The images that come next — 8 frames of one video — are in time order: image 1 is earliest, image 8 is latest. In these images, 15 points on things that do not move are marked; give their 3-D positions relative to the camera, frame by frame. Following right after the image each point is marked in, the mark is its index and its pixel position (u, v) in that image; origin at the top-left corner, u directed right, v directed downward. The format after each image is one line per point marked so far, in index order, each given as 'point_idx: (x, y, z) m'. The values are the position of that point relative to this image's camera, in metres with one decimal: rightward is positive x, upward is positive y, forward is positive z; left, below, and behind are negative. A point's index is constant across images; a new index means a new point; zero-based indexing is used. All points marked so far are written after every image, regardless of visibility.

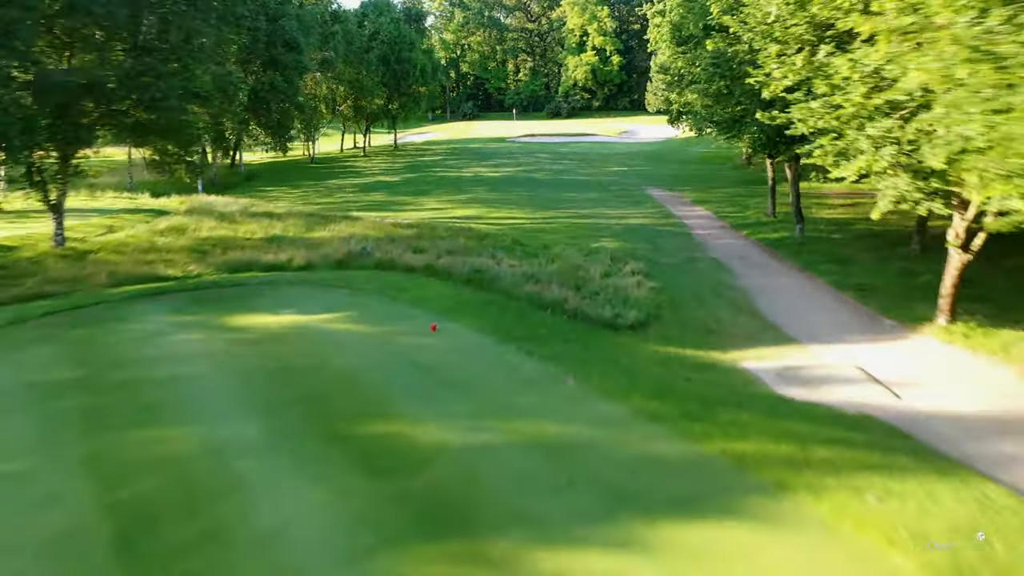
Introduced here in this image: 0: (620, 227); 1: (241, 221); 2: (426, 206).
0: (+2.0, +1.1, +15.4) m
1: (-5.1, +1.3, +15.5) m
2: (-2.0, +1.9, +18.6) m
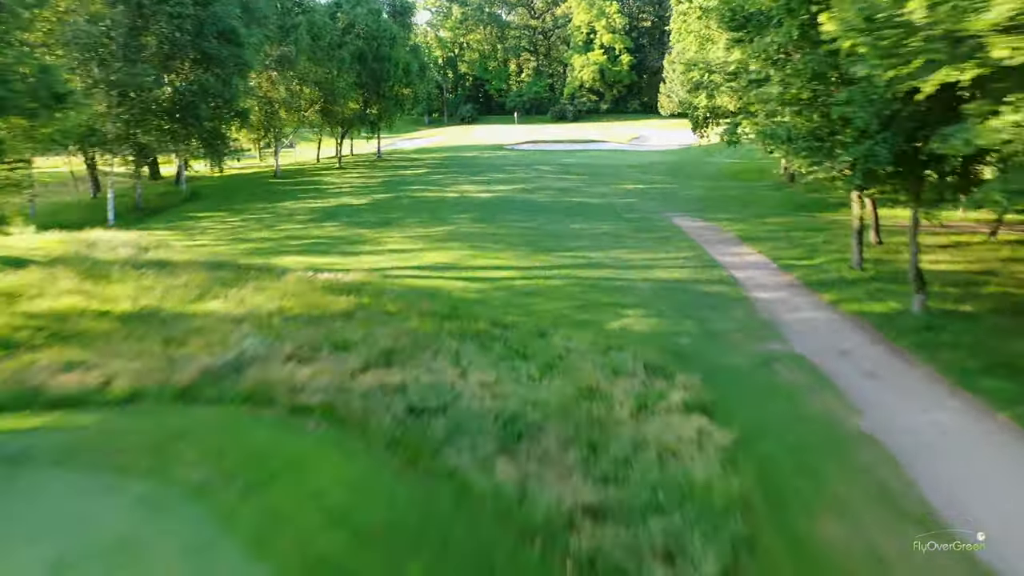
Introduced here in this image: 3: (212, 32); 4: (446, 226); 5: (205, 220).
0: (+1.8, 0.0, +10.9) m
1: (-5.3, +0.2, +11.1) m
2: (-2.2, +0.8, +14.2) m
3: (-6.4, +5.5, +17.4) m
4: (-1.3, +1.2, +16.0) m
5: (-6.6, +1.4, +17.6) m
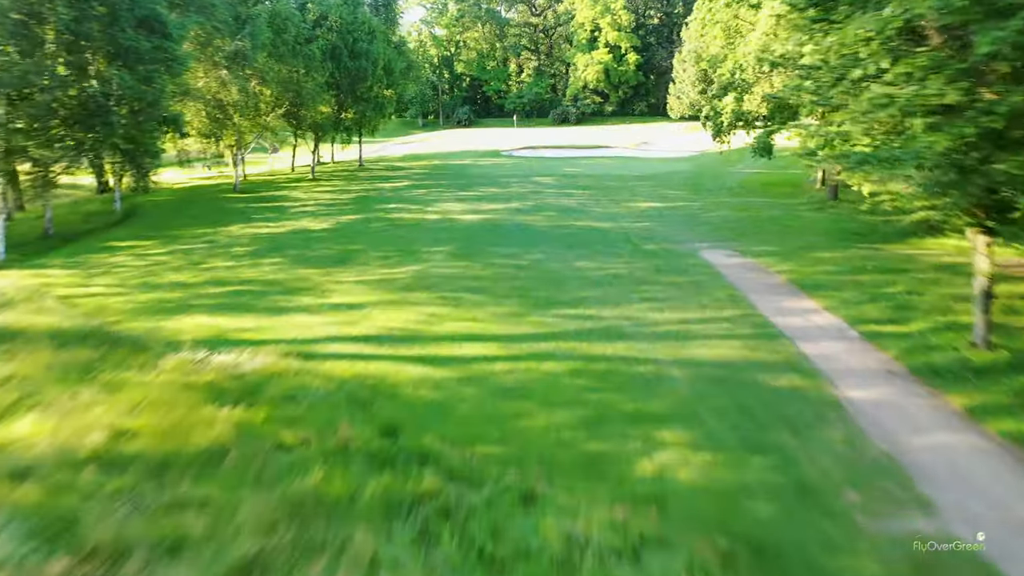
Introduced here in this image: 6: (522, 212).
0: (+1.6, -0.8, +7.6) m
1: (-5.5, -0.6, +7.7) m
2: (-2.3, -0.1, +10.8) m
3: (-6.6, +4.6, +14.1) m
4: (-1.5, +0.3, +12.6) m
5: (-6.8, +0.6, +14.2) m
6: (+0.2, +1.7, +18.0) m
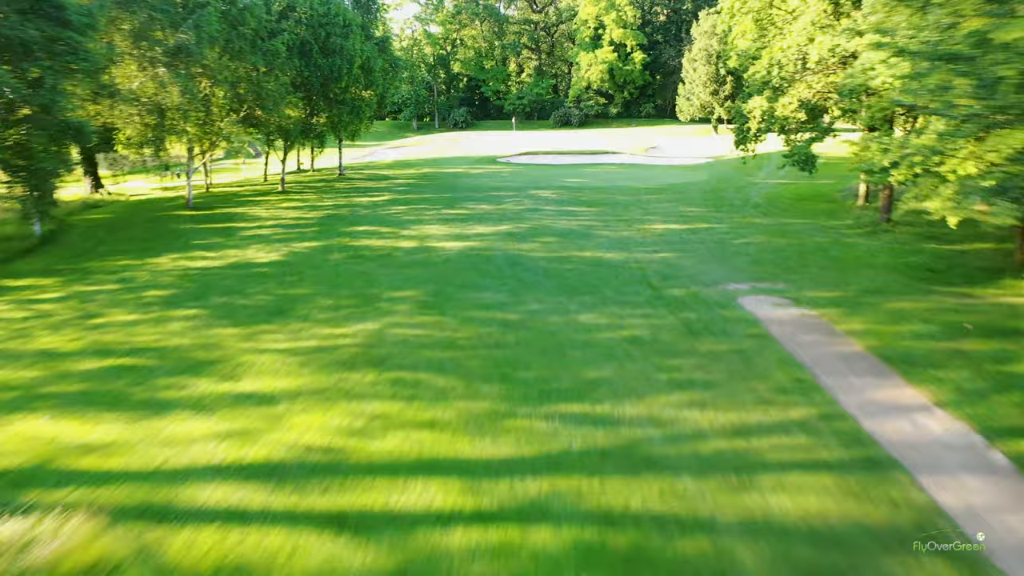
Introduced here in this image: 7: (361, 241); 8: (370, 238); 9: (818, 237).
0: (+1.4, -1.5, +4.6) m
1: (-5.7, -1.4, +4.8) m
2: (-2.5, -0.8, +7.9) m
3: (-6.7, +3.9, +11.1) m
4: (-1.7, -0.4, +9.6) m
5: (-6.9, -0.1, +11.2) m
6: (0.0, +0.9, +15.0) m
7: (-2.8, +0.9, +15.0) m
8: (-2.7, +0.9, +15.3) m
9: (+5.6, +0.9, +15.0) m
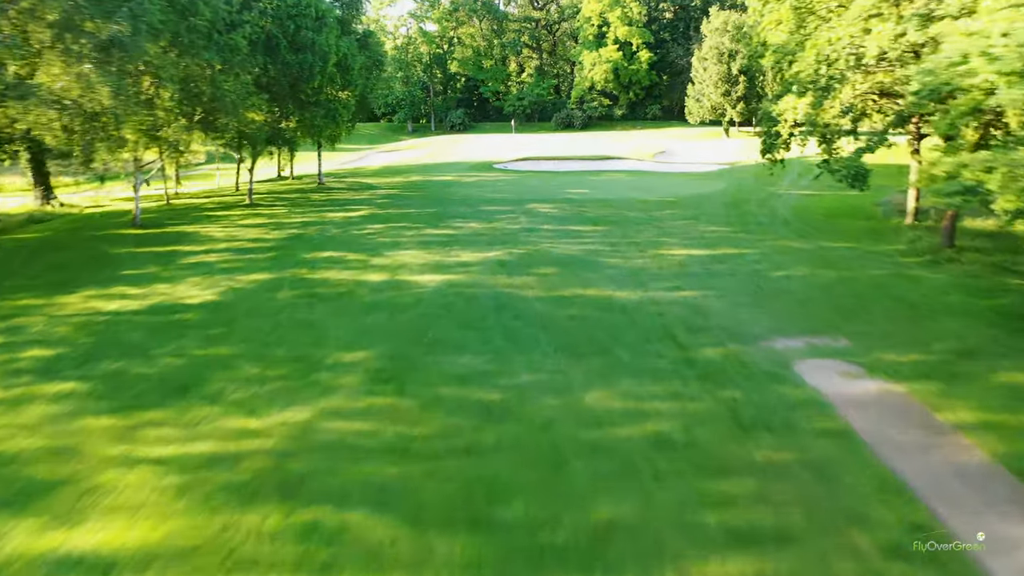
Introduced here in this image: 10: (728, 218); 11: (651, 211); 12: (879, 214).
0: (+1.2, -2.2, +2.0) m
1: (-5.9, -2.0, +2.2) m
2: (-2.7, -1.4, +5.3) m
3: (-6.9, +3.3, +8.6) m
4: (-1.8, -1.0, +7.1) m
5: (-7.1, -0.8, +8.7) m
6: (-0.1, +0.3, +12.4) m
7: (-2.9, +0.2, +12.4) m
8: (-2.8, +0.3, +12.7) m
9: (+5.5, +0.3, +12.5) m
10: (+4.7, +1.5, +17.8) m
11: (+3.2, +1.8, +18.9) m
12: (+7.9, +1.6, +17.6) m
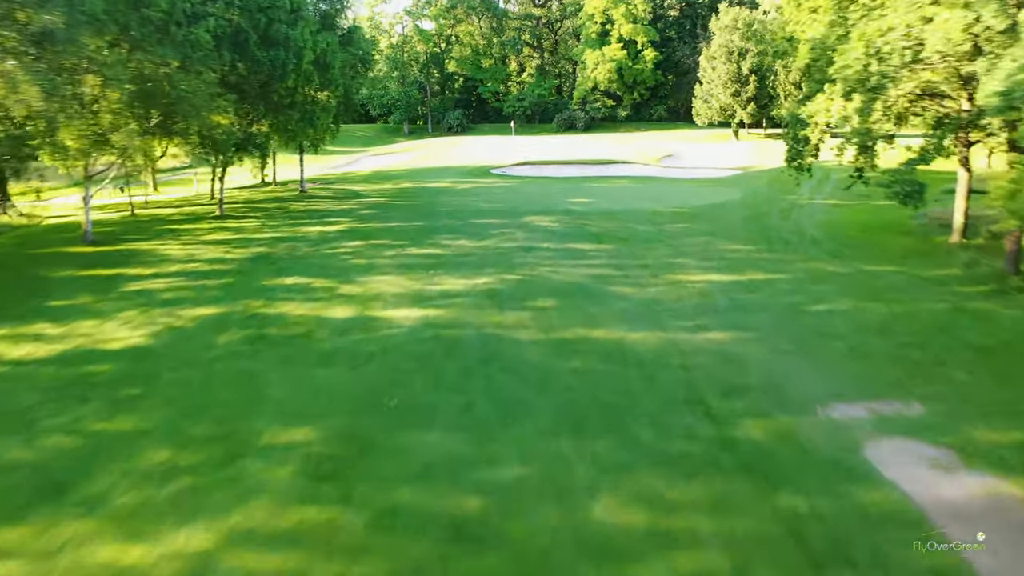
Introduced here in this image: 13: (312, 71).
0: (+1.1, -2.6, +0.1) m
1: (-6.0, -2.5, +0.4) m
2: (-2.8, -1.9, +3.4) m
3: (-7.0, +2.8, +6.7) m
4: (-2.0, -1.5, +5.2) m
5: (-7.2, -1.2, +6.8) m
6: (-0.2, -0.2, +10.6) m
7: (-3.0, -0.2, +10.6) m
8: (-2.9, -0.2, +10.9) m
9: (+5.4, -0.2, +10.6) m
10: (+4.6, +1.1, +15.9) m
11: (+3.1, +1.3, +17.0) m
12: (+7.8, +1.1, +15.7) m
13: (-4.5, +4.9, +18.4) m
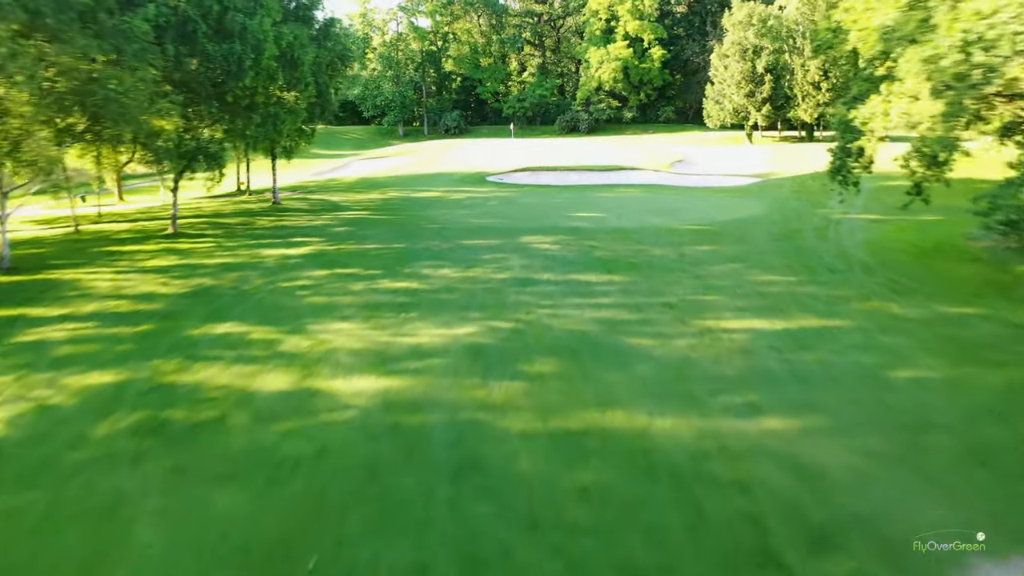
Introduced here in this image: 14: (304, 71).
0: (+1.0, -3.2, -2.3) m
1: (-6.2, -3.0, -2.1) m
2: (-3.0, -2.5, +1.0) m
3: (-7.1, +2.2, +4.3) m
4: (-2.1, -2.1, +2.7) m
5: (-7.3, -1.8, +4.4) m
6: (-0.3, -0.8, +8.1) m
7: (-3.1, -0.8, +8.1) m
8: (-3.0, -0.7, +8.4) m
9: (+5.3, -0.8, +8.1) m
10: (+4.5, +0.5, +13.4) m
11: (+3.0, +0.7, +14.5) m
12: (+7.7, +0.5, +13.2) m
13: (-4.6, +4.3, +16.0) m
14: (-4.3, +4.5, +17.0) m
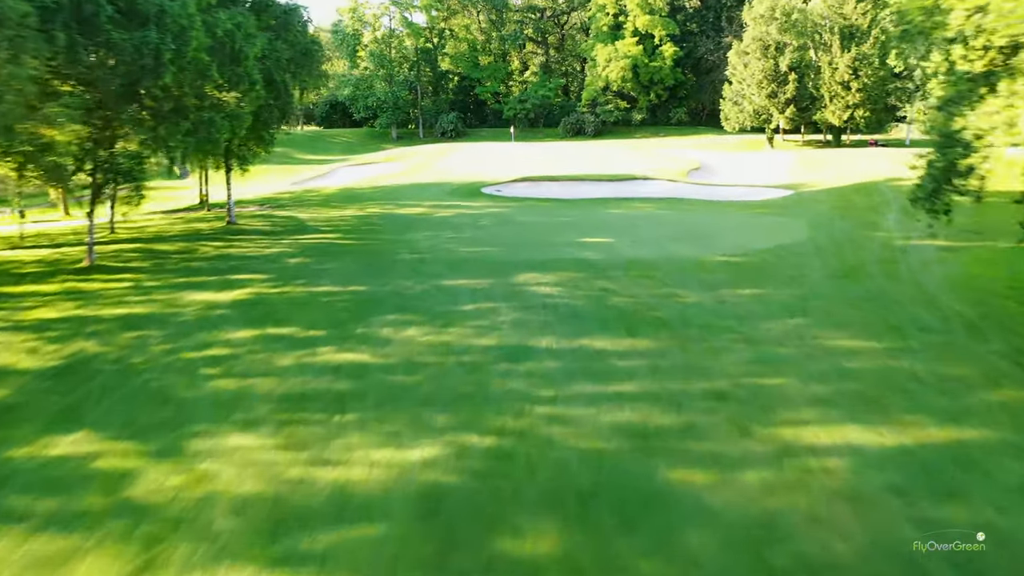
0: (+0.7, -4.0, -5.5) m
1: (-6.4, -3.8, -5.2) m
2: (-3.1, -3.2, -2.2) m
3: (-7.3, +1.5, +1.1) m
4: (-2.3, -2.8, -0.4) m
5: (-7.5, -2.5, +1.3) m
6: (-0.5, -1.5, +4.9) m
7: (-3.3, -1.6, +5.0) m
8: (-3.2, -1.5, +5.3) m
9: (+5.1, -1.5, +4.9) m
10: (+4.4, -0.3, +10.2) m
11: (+2.9, 0.0, +11.4) m
12: (+7.6, -0.2, +10.0) m
13: (-4.7, +3.6, +12.8) m
14: (-4.4, +3.8, +13.8) m
